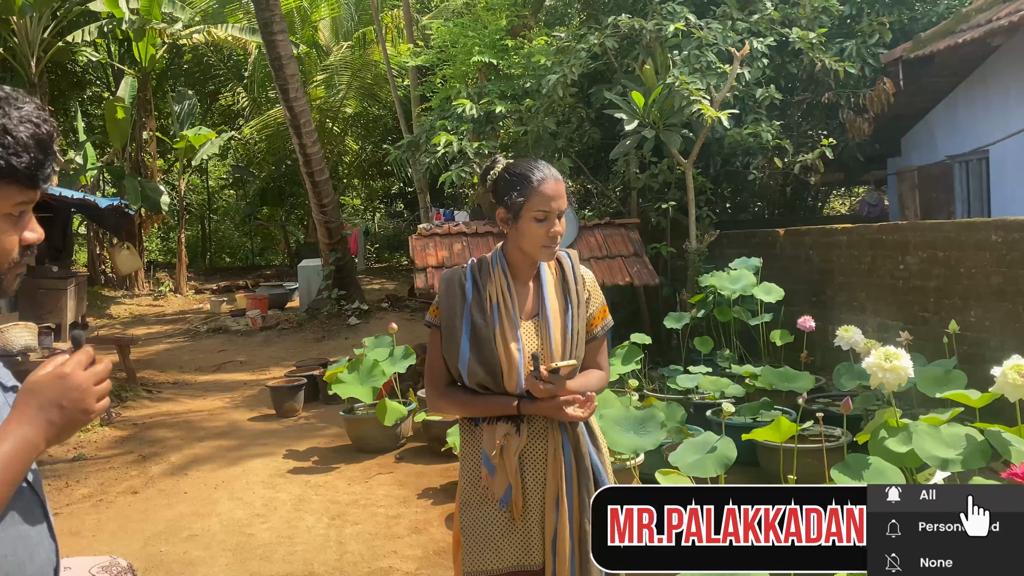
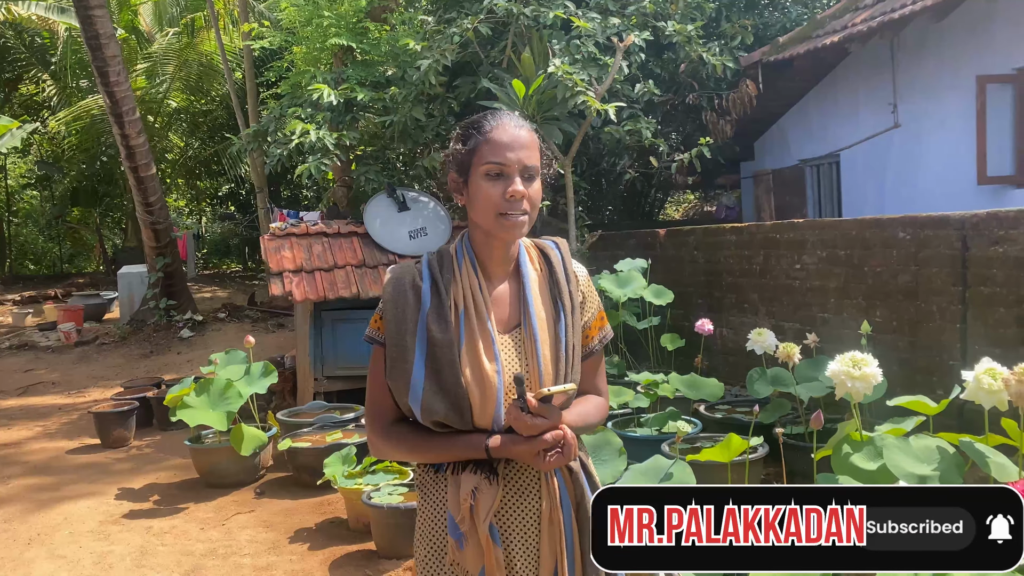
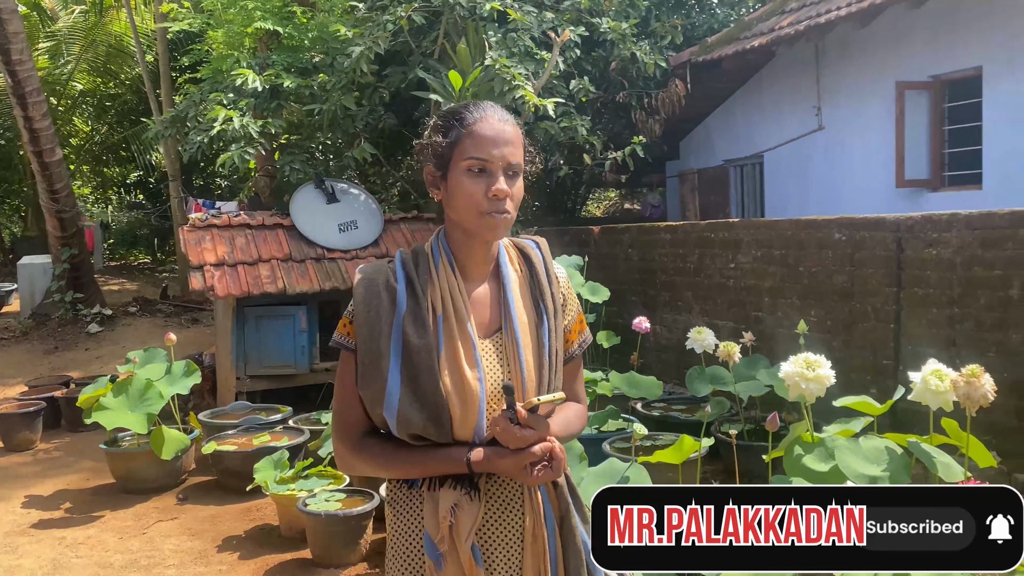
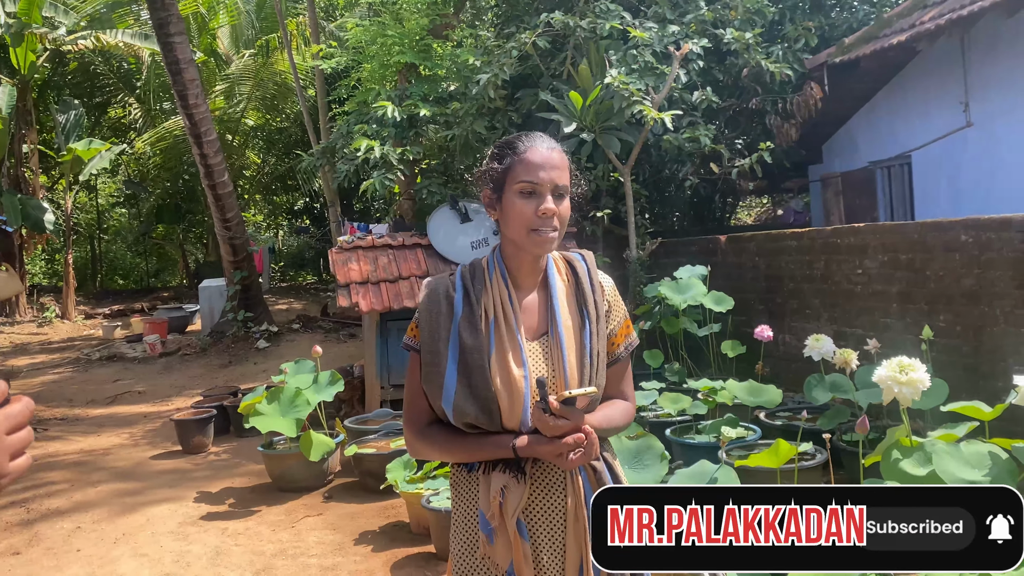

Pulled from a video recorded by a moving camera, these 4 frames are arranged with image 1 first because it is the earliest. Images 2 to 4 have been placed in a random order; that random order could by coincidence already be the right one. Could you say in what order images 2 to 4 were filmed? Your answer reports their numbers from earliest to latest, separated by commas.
4, 2, 3
